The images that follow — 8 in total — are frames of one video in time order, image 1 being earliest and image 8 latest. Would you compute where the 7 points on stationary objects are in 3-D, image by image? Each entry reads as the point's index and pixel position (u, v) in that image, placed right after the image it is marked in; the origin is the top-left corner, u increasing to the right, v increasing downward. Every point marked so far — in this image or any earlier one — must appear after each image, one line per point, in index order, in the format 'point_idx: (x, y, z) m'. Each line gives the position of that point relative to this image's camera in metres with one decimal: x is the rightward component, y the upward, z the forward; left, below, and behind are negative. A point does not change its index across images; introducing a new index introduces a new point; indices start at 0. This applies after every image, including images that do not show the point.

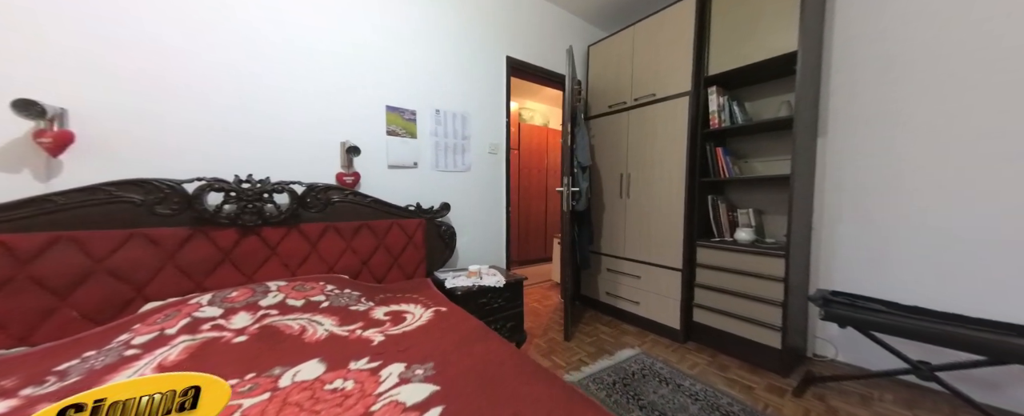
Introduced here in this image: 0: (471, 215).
0: (-0.4, 0.0, +2.4) m
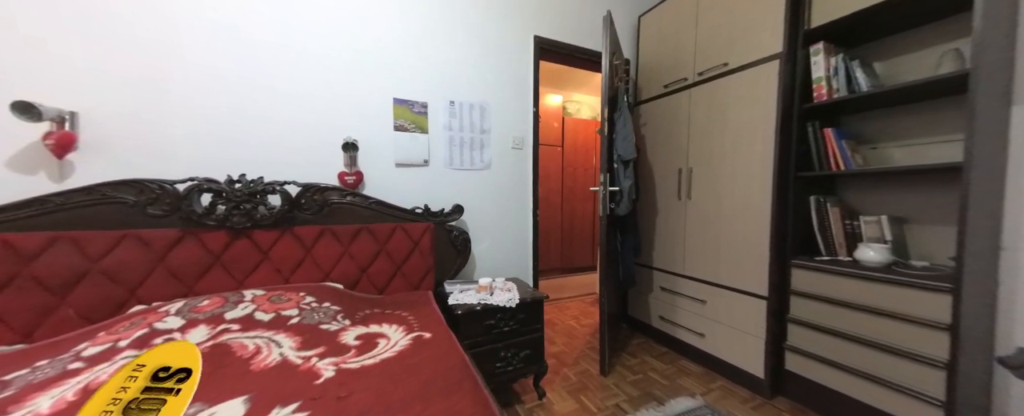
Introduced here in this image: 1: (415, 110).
0: (-0.2, -0.1, +2.1) m
1: (-0.6, +0.5, +1.9) m
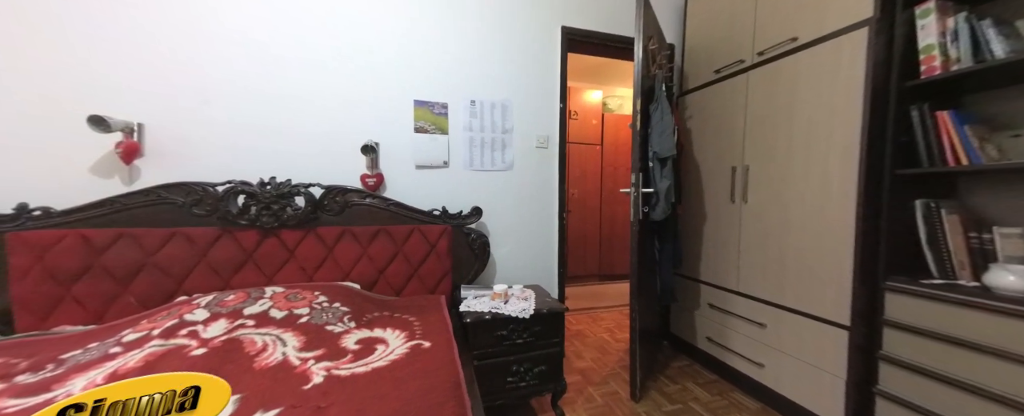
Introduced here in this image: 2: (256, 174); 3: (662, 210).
0: (0.0, -0.1, +2.0) m
1: (-0.4, +0.5, +1.9) m
2: (-1.3, +0.2, +1.6) m
3: (+0.7, 0.0, +1.7) m
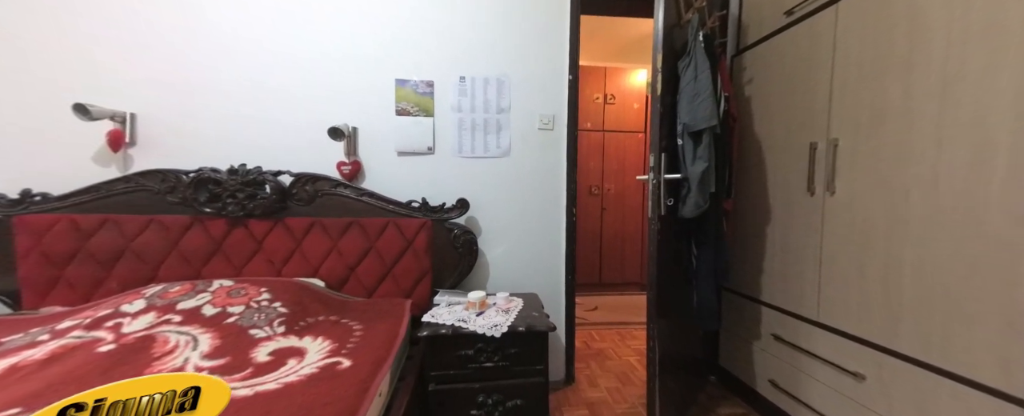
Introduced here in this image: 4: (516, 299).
0: (0.0, 0.0, +1.7) m
1: (-0.5, +0.6, +1.6) m
2: (-1.3, +0.2, +1.6) m
3: (+0.7, 0.0, +1.2) m
4: (0.0, -0.4, +1.5) m
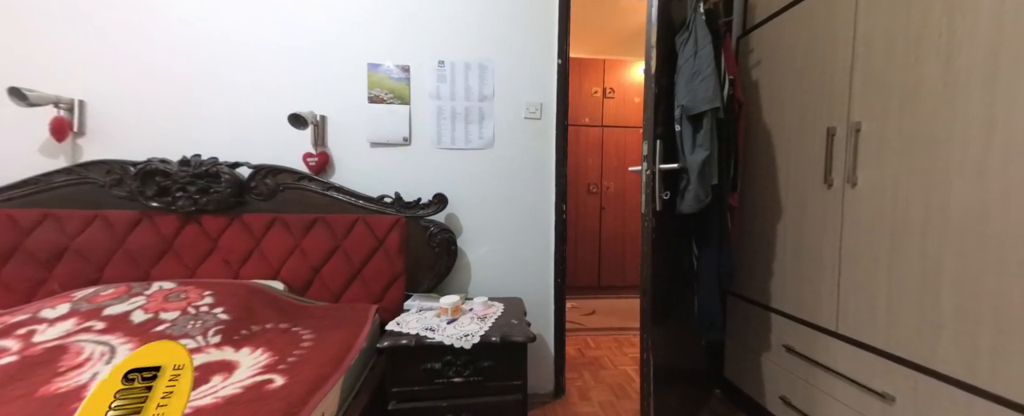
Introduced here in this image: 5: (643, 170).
0: (-0.1, 0.0, +1.6) m
1: (-0.5, +0.6, +1.5) m
2: (-1.4, +0.2, +1.4) m
3: (+0.6, 0.0, +1.1) m
4: (-0.1, -0.4, +1.3) m
5: (+0.4, +0.1, +1.1) m
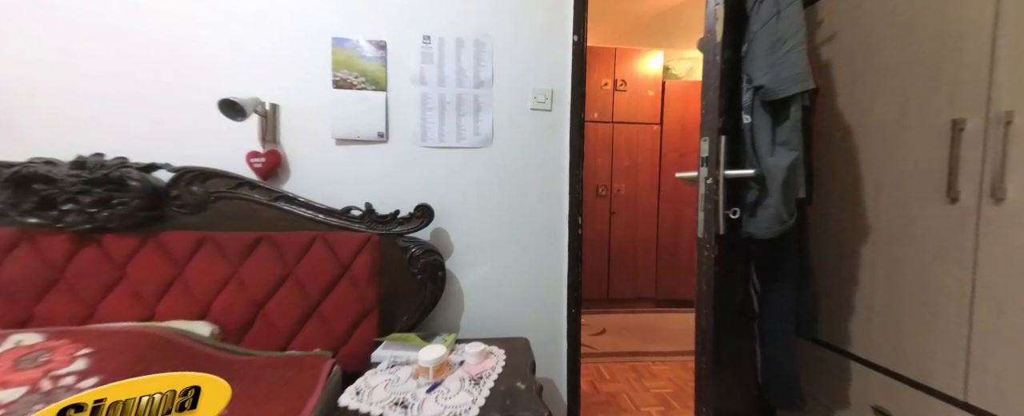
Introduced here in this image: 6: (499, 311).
0: (-0.1, -0.1, +1.3) m
1: (-0.5, +0.5, +1.2) m
2: (-1.4, +0.2, +1.1) m
3: (+0.6, 0.0, +0.8) m
4: (-0.1, -0.4, +1.0) m
5: (+0.5, +0.1, +0.8) m
6: (0.0, -0.4, +1.3) m
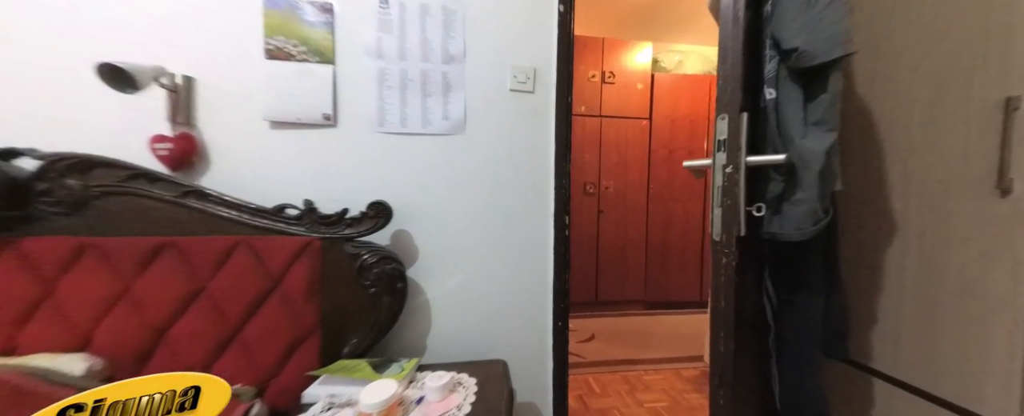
0: (-0.2, -0.1, +1.1) m
1: (-0.6, +0.6, +1.0) m
2: (-1.4, +0.2, +0.9) m
3: (+0.5, 0.0, +0.6) m
4: (-0.1, -0.4, +0.8) m
5: (+0.4, +0.1, +0.6) m
6: (-0.1, -0.4, +1.1) m
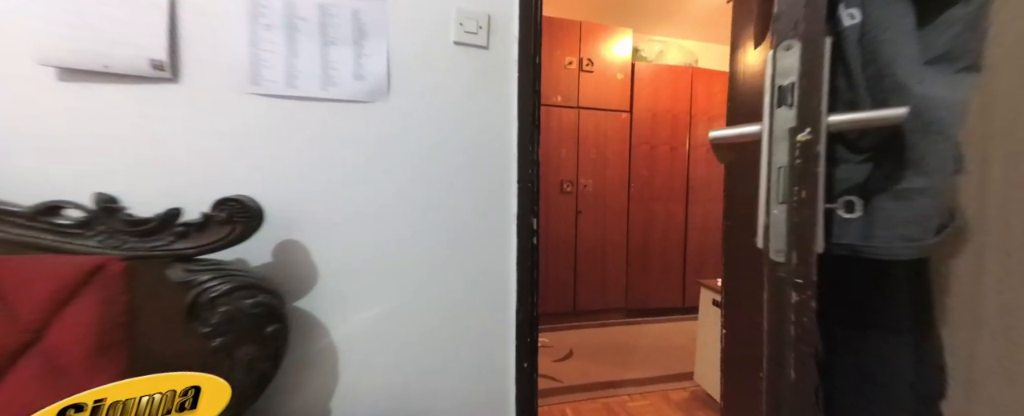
0: (-0.3, -0.1, +0.8) m
1: (-0.7, +0.6, +0.6) m
2: (-1.5, +0.2, +0.5) m
3: (+0.4, 0.0, +0.3) m
4: (-0.2, -0.4, +0.5) m
5: (+0.3, +0.1, +0.3) m
6: (-0.3, -0.4, +0.8) m
